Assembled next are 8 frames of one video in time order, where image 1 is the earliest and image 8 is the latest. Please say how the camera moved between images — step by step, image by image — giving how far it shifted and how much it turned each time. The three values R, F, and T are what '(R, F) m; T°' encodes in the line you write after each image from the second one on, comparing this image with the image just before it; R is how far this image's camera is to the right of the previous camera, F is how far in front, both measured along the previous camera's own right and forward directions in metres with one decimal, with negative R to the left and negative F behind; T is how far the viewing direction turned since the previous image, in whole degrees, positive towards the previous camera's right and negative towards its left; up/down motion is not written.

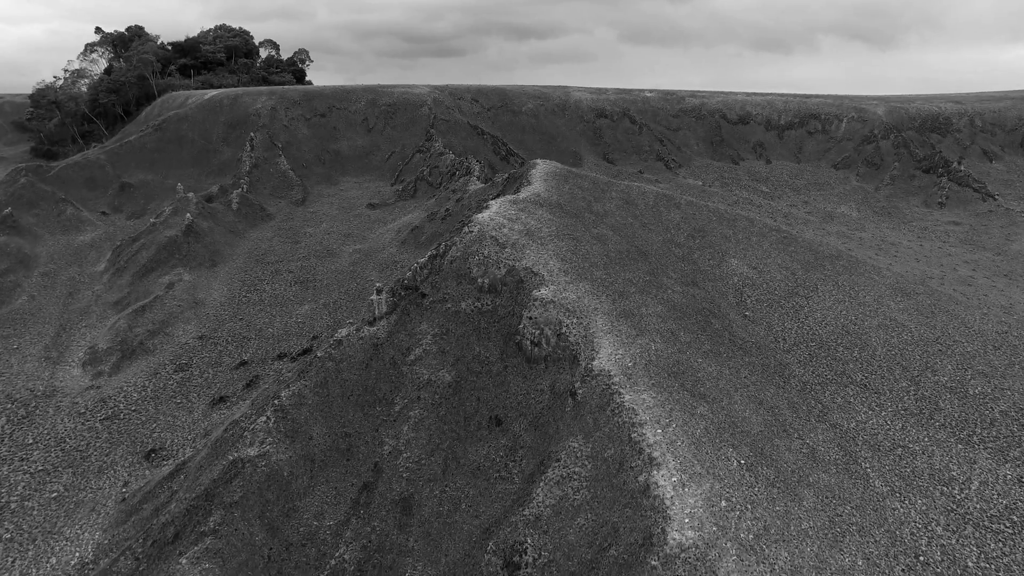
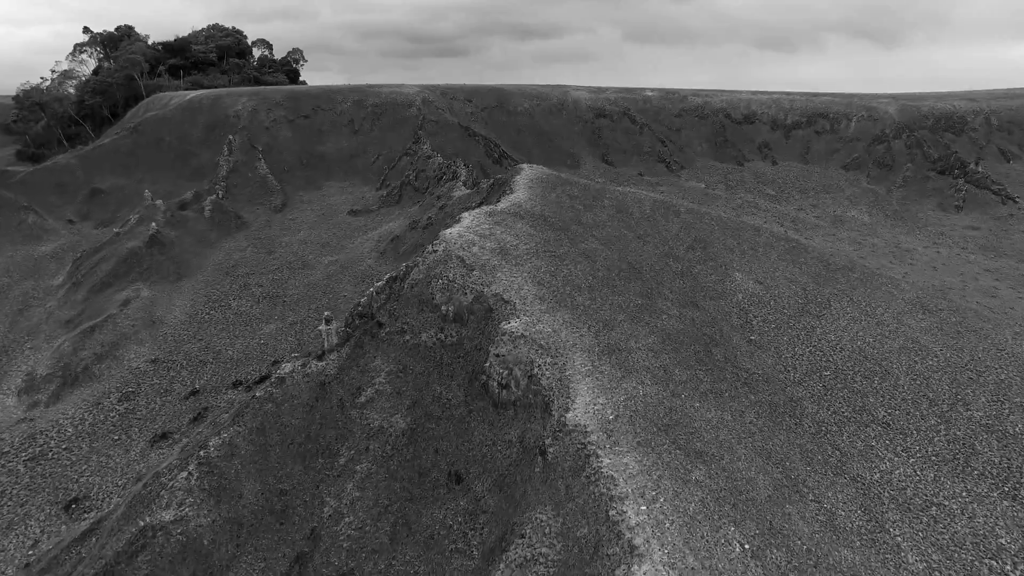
(+1.7, +4.7) m; 0°
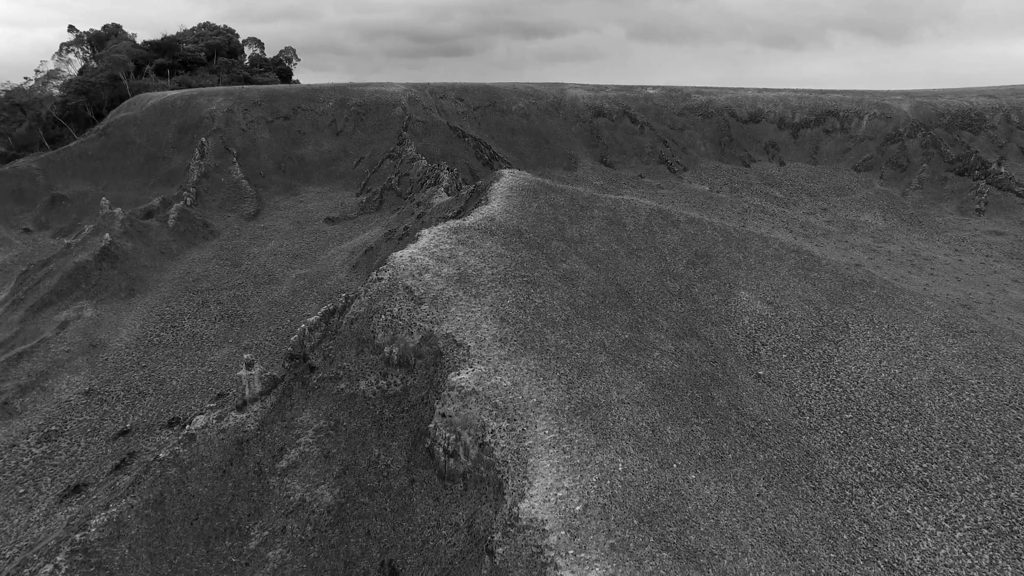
(+1.9, +5.4) m; 0°
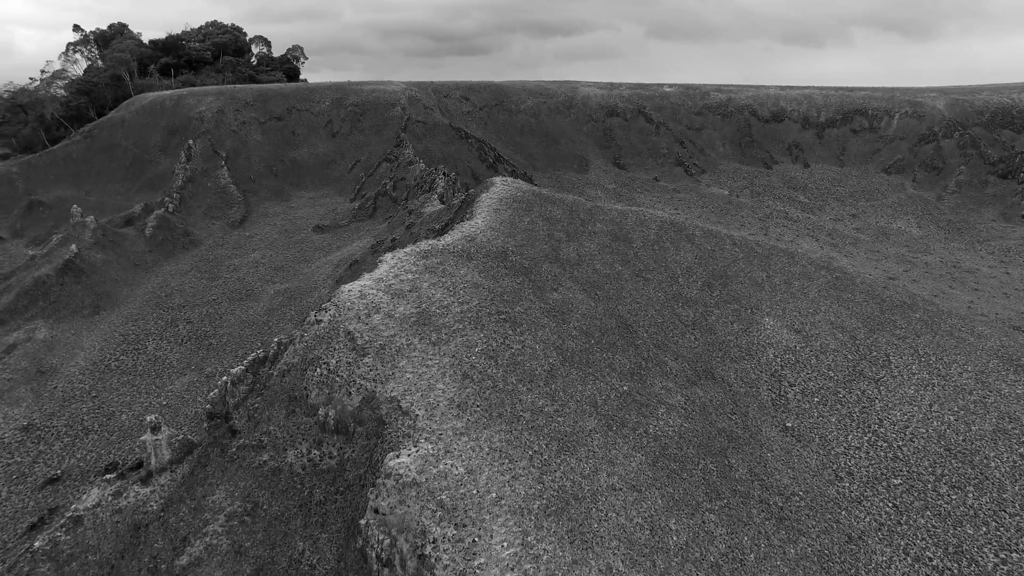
(+1.6, +5.2) m; -2°
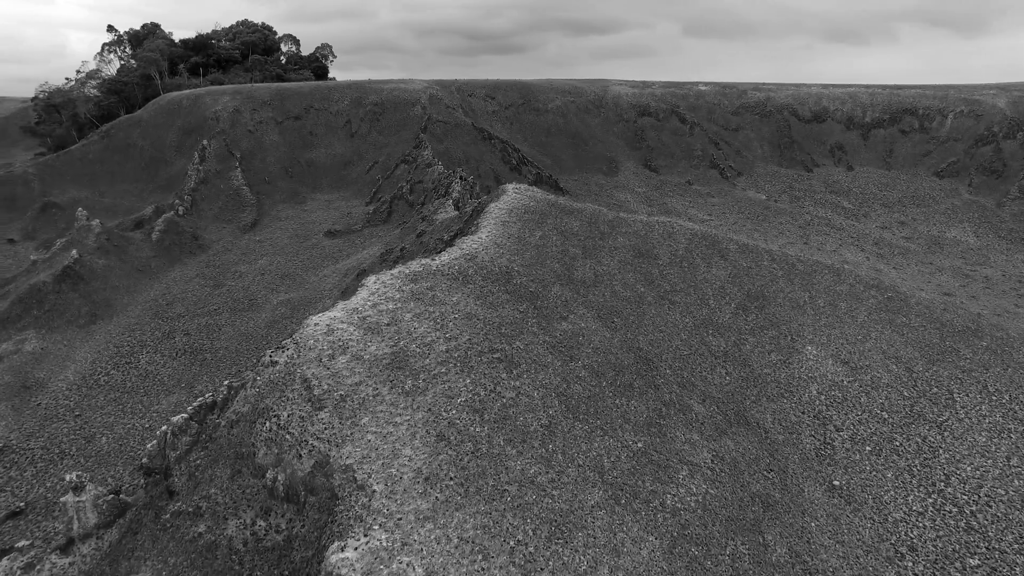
(+1.1, +3.7) m; -3°
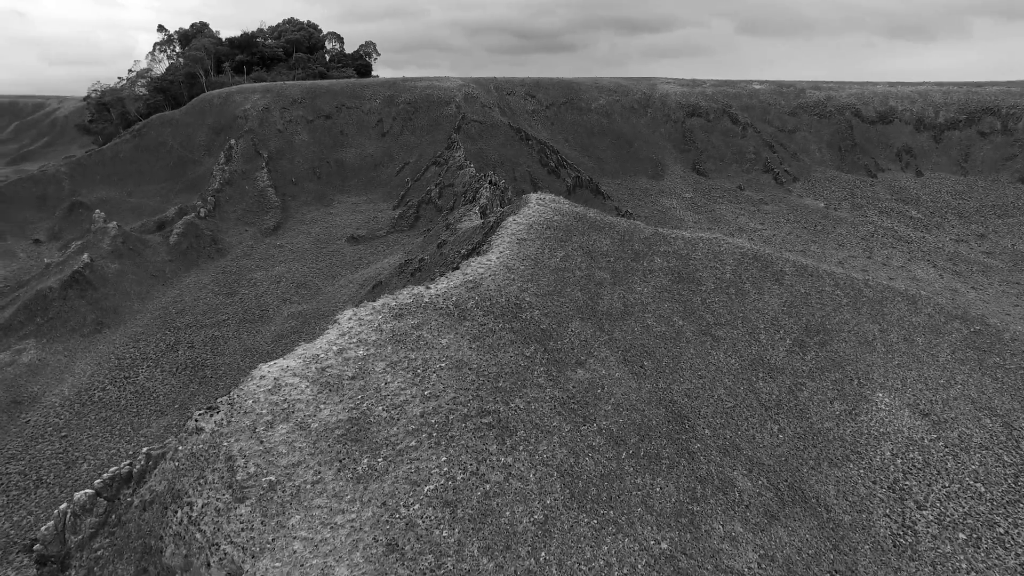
(+1.3, +4.3) m; -4°
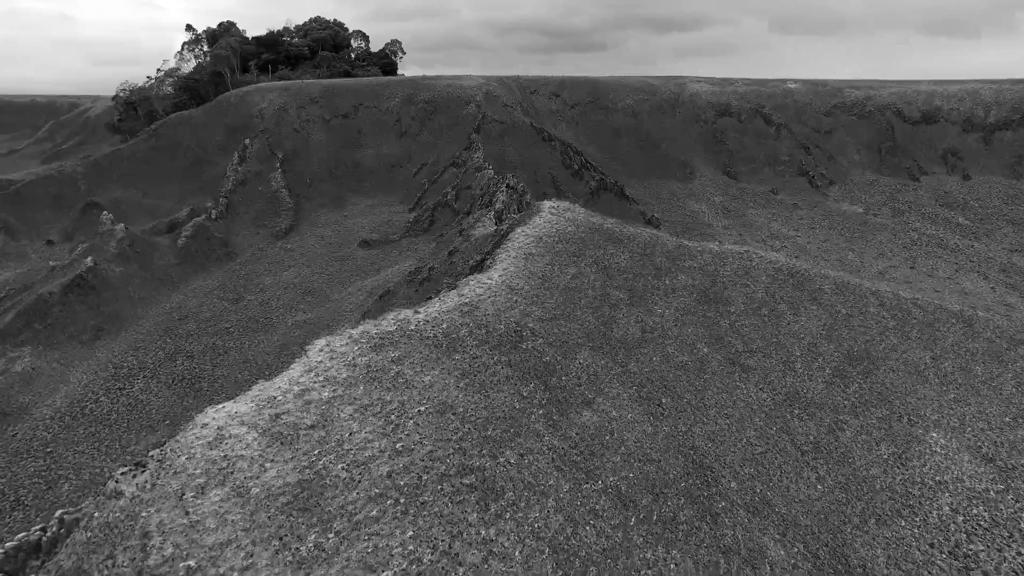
(+0.8, +2.7) m; -2°
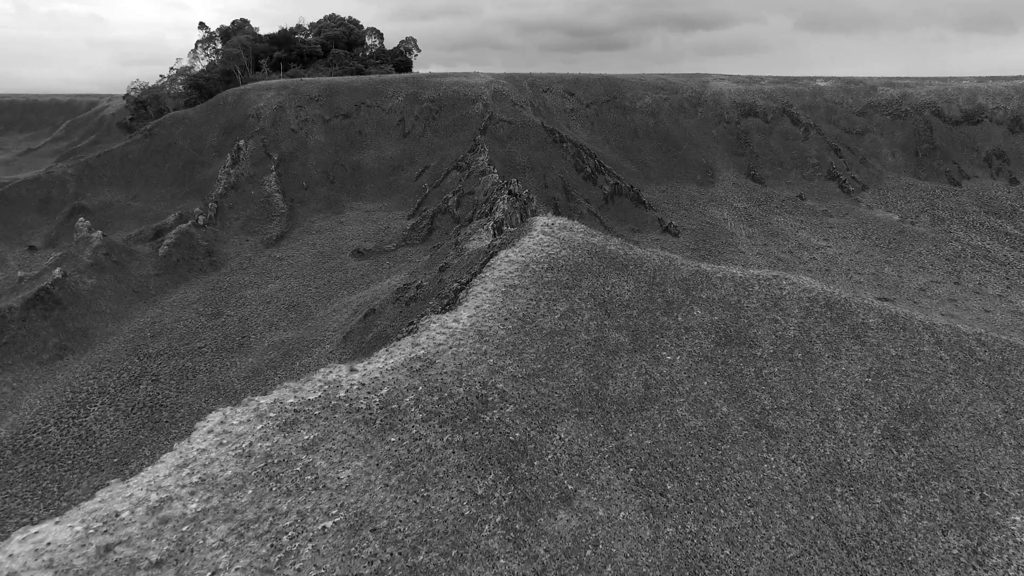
(+1.4, +4.5) m; -2°
